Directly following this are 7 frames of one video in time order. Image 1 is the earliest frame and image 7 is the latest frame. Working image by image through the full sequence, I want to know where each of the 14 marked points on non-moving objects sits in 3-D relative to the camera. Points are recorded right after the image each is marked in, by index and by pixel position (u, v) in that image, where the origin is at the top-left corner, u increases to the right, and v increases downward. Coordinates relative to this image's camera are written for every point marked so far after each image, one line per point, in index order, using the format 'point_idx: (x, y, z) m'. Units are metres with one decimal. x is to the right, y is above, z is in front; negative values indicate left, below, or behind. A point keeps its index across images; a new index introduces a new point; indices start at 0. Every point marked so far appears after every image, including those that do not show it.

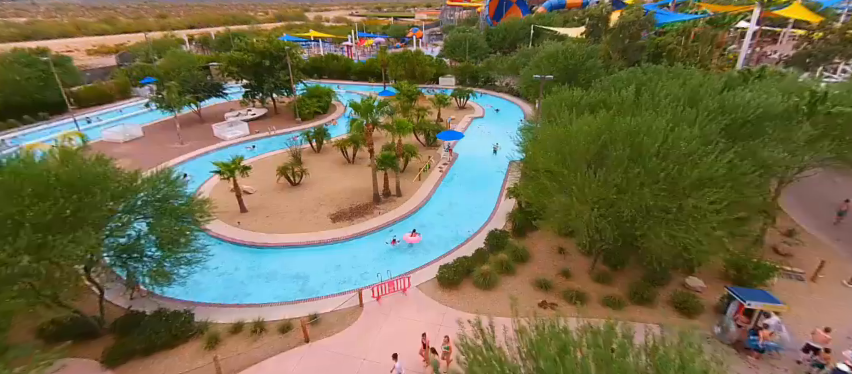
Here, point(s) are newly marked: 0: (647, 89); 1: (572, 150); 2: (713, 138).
0: (+10.4, +4.6, +17.8) m
1: (+4.8, +1.3, +12.4) m
2: (+9.6, +1.6, +12.6) m
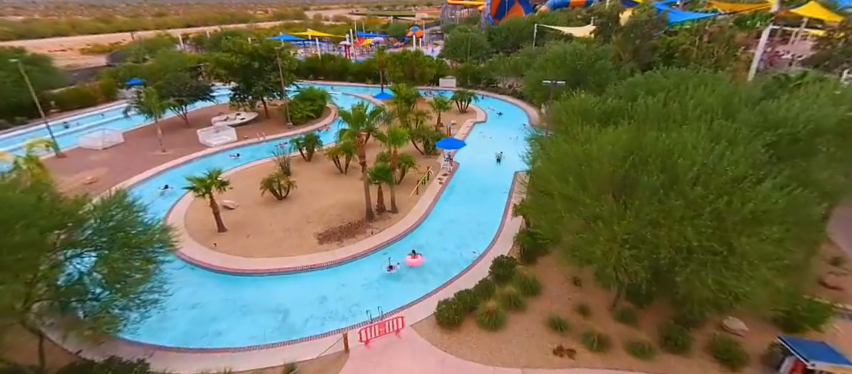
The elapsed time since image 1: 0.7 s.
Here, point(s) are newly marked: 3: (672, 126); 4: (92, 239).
0: (+10.3, +3.8, +15.8) m
1: (+4.7, +0.4, +10.5) m
2: (+9.5, +0.8, +10.6) m
3: (+8.2, +2.0, +12.6) m
4: (-9.8, -1.5, +11.0) m
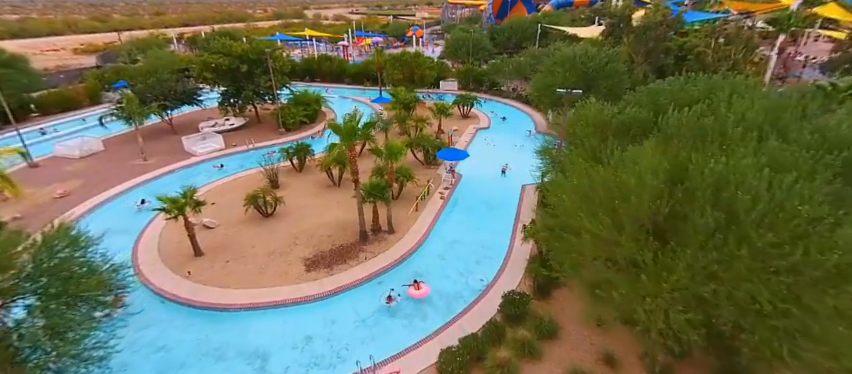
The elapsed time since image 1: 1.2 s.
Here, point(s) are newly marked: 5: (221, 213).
0: (+10.3, +2.9, +13.9) m
1: (+4.7, -0.5, +8.6) m
2: (+9.5, -0.1, +8.8) m
3: (+8.2, +1.1, +10.7) m
4: (-9.8, -2.4, +9.2) m
5: (-10.6, -1.3, +19.6) m
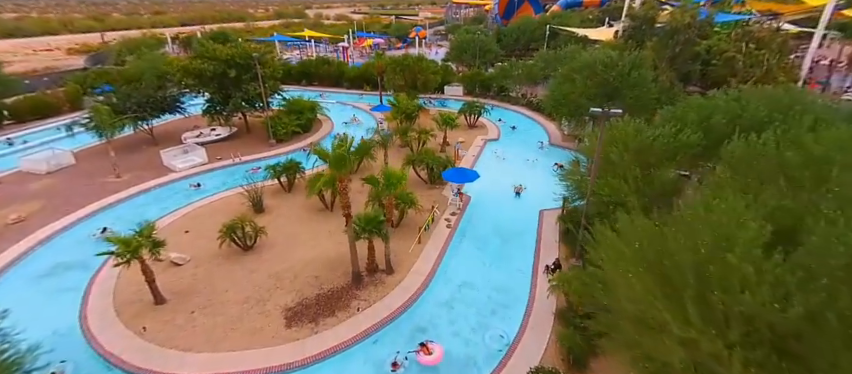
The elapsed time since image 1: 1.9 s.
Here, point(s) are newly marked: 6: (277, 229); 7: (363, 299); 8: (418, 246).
0: (+10.4, +1.5, +11.2) m
1: (+4.8, -1.8, +5.9) m
2: (+9.6, -1.5, +6.0) m
3: (+8.4, -0.2, +8.0) m
4: (-9.6, -3.7, +6.5) m
5: (-10.4, -2.6, +16.9) m
6: (-7.2, -2.1, +18.1) m
7: (-2.3, -4.2, +14.0) m
8: (-0.4, -2.6, +16.9) m
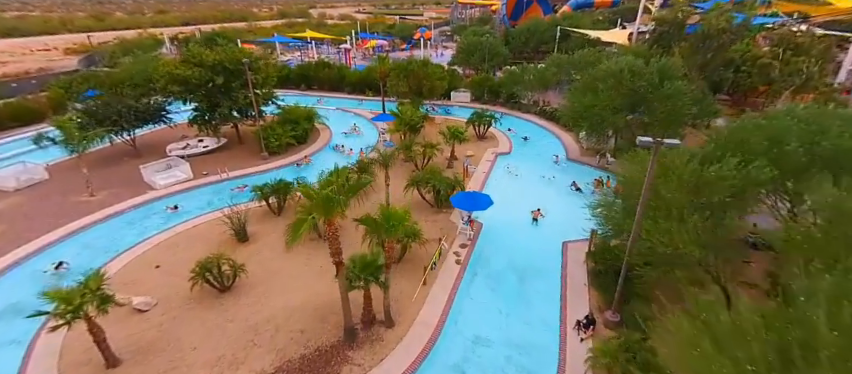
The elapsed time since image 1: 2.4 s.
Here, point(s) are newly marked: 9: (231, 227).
0: (+10.7, +0.2, +8.7) m
1: (+5.0, -3.1, +3.4) m
2: (+9.8, -2.8, +3.5) m
3: (+8.6, -1.6, +5.5) m
4: (-9.5, -4.9, +4.2) m
5: (-10.2, -3.8, +14.6) m
6: (-6.9, -3.3, +15.8) m
7: (-2.1, -5.4, +11.6) m
8: (-0.1, -3.9, +14.5) m
9: (-9.1, -1.8, +17.6) m
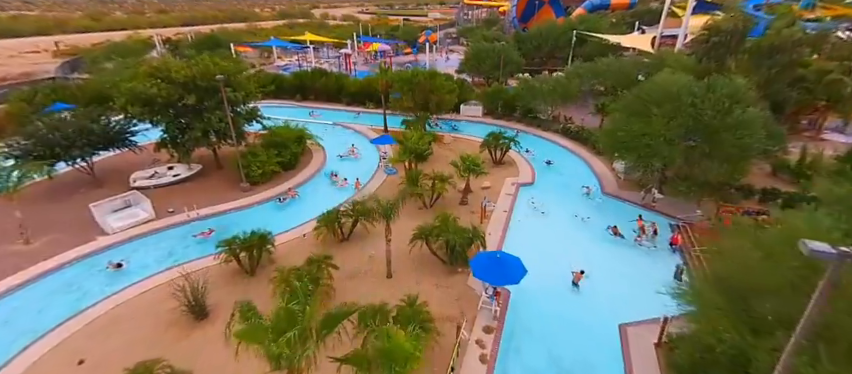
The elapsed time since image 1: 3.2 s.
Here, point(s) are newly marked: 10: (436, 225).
0: (+11.1, -2.1, +4.5) m
1: (+5.3, -5.4, -0.7) m
2: (+10.1, -5.1, -0.7) m
3: (+8.9, -3.9, +1.3) m
4: (-9.1, -7.0, +0.2) m
5: (-9.8, -5.9, +10.6) m
6: (-6.5, -5.5, +11.7) m
7: (-1.7, -7.6, +7.6) m
8: (+0.3, -6.1, +10.4) m
9: (-8.6, -4.0, +13.6) m
10: (+0.5, -1.6, +15.9) m
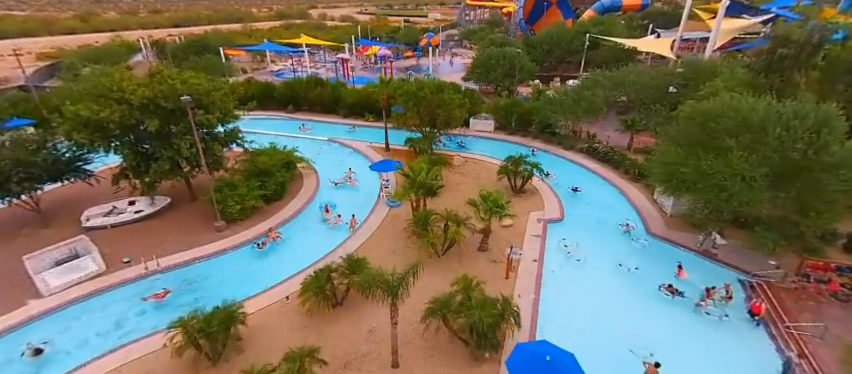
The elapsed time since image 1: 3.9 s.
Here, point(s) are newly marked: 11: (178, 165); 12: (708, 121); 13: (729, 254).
0: (+11.7, -4.1, +0.9) m
1: (+5.9, -7.3, -4.3) m
2: (+10.7, -7.1, -4.3) m
3: (+9.5, -5.8, -2.3) m
4: (-8.5, -9.0, -3.5) m
5: (-9.2, -7.9, +6.9) m
6: (-5.9, -7.4, +8.1) m
7: (-1.2, -9.6, +3.9) m
8: (+0.9, -8.1, +6.7) m
9: (-8.1, -6.0, +9.9) m
10: (+1.0, -3.5, +12.3) m
11: (-12.1, +1.1, +18.5) m
12: (+11.9, +2.8, +16.0) m
13: (+13.4, -2.9, +16.7) m
